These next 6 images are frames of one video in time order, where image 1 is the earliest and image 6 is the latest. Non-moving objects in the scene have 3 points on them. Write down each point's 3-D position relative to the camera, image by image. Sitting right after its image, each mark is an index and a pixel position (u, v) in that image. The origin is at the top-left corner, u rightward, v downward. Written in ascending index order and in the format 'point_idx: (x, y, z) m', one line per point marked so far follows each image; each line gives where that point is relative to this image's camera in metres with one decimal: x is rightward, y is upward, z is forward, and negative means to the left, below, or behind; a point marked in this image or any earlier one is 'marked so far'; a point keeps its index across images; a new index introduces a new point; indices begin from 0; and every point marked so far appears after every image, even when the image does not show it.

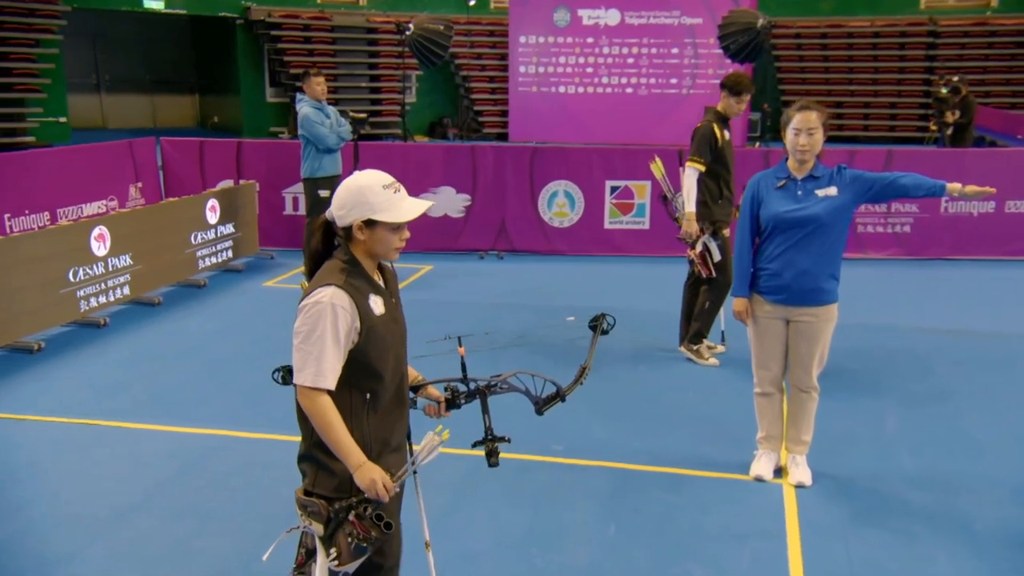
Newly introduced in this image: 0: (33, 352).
0: (-3.4, -0.5, +7.0) m
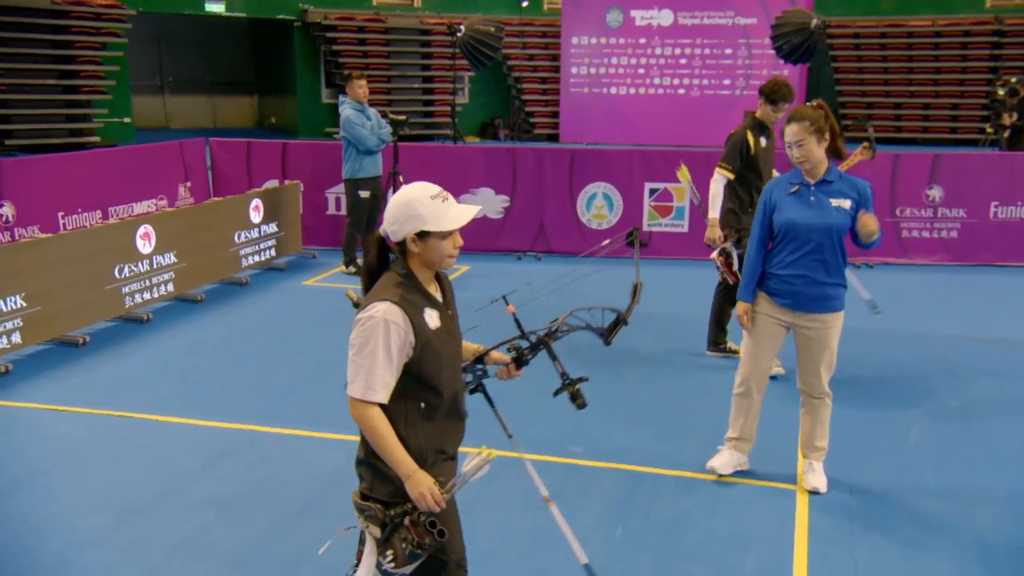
0: (-3.2, -0.4, +7.3) m
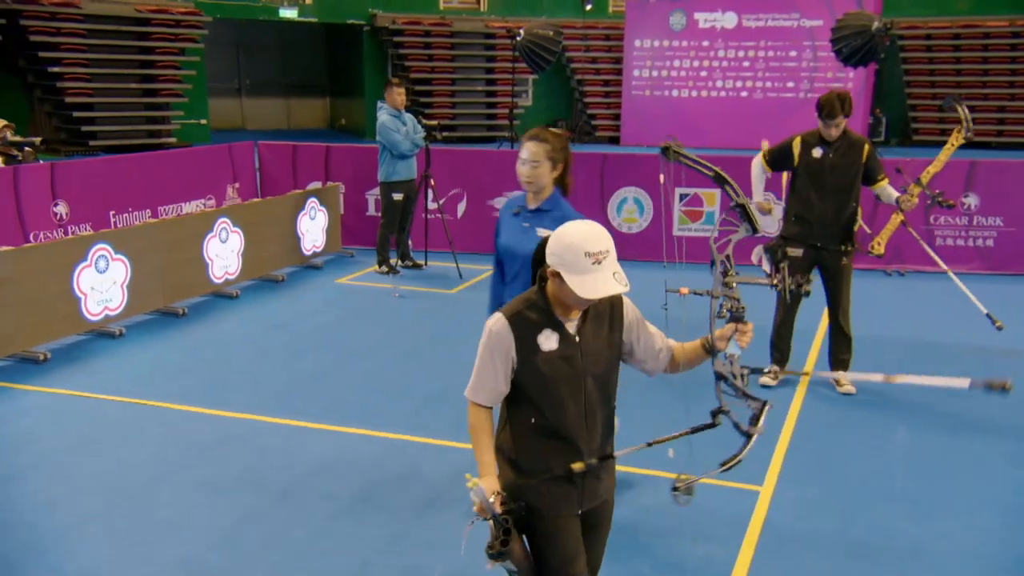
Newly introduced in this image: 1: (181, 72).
0: (-3.2, -0.4, +7.9) m
1: (-4.6, +3.0, +13.6) m
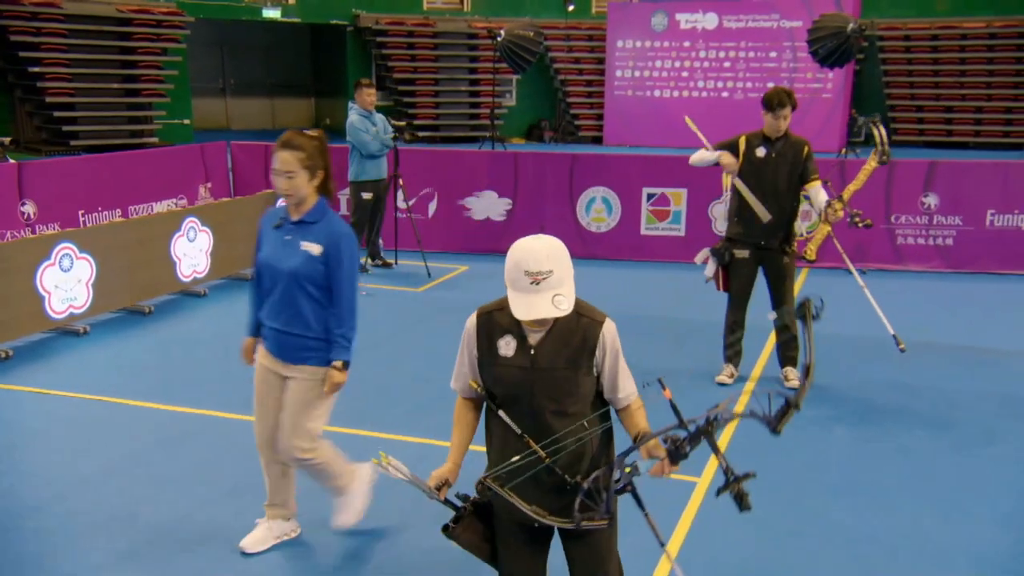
0: (-3.5, -0.4, +8.0) m
1: (-4.9, +3.0, +13.7) m
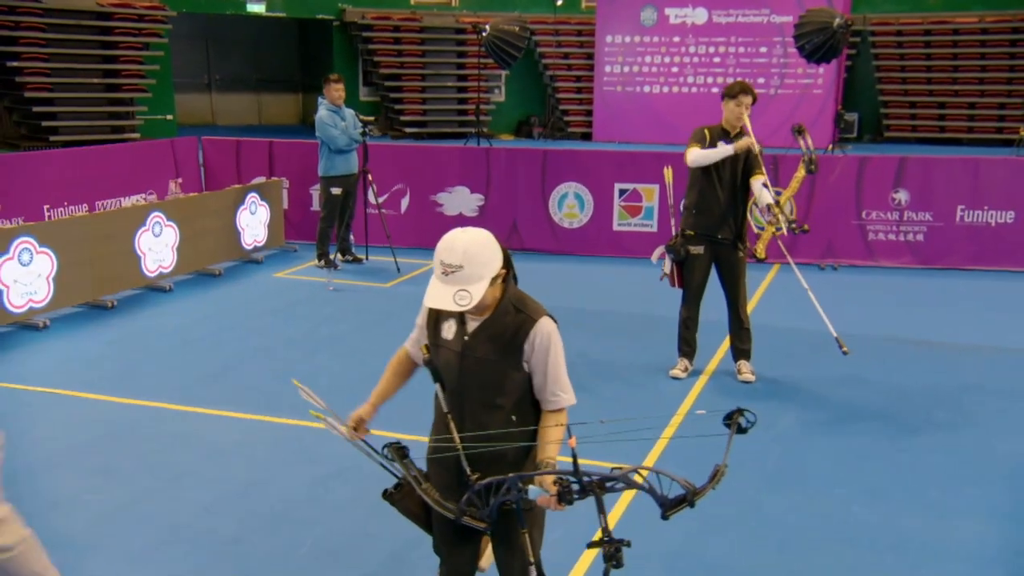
0: (-3.8, -0.3, +7.9) m
1: (-5.1, +3.1, +13.7) m
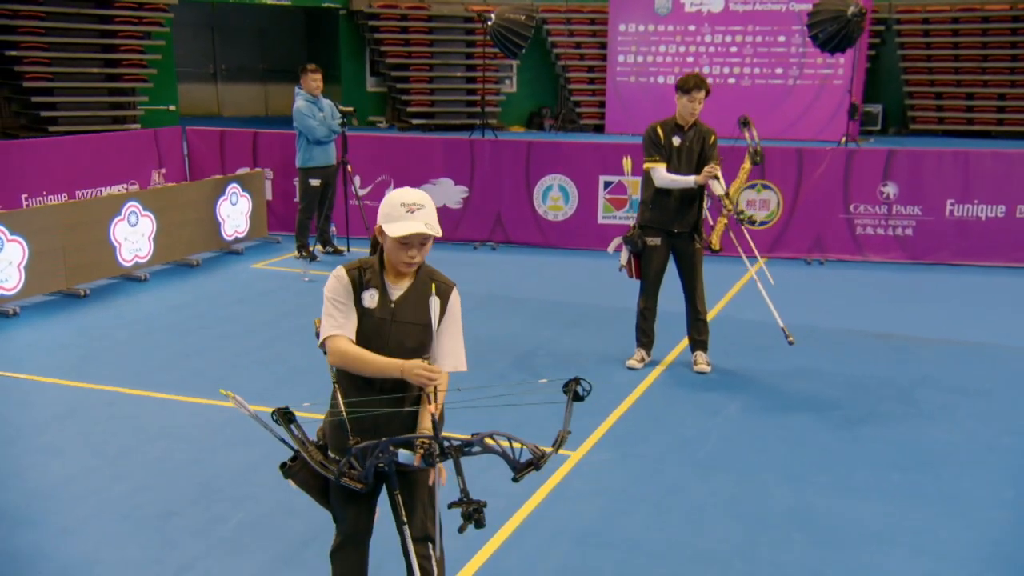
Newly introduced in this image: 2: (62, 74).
0: (-4.1, -0.2, +8.0) m
1: (-5.0, +3.2, +13.8) m
2: (-5.8, +2.8, +13.0) m
